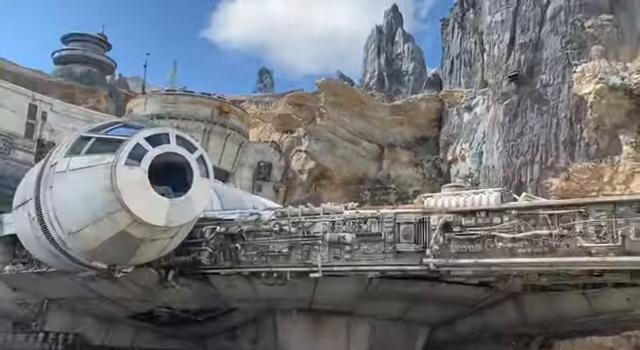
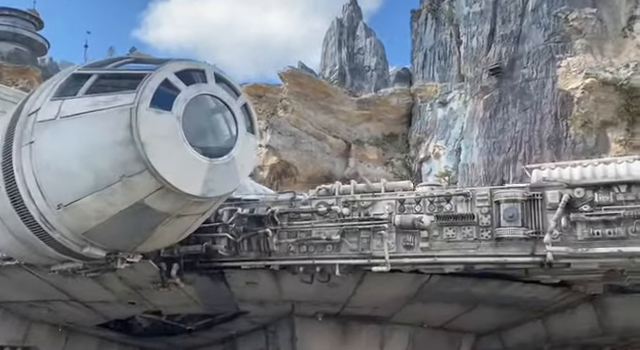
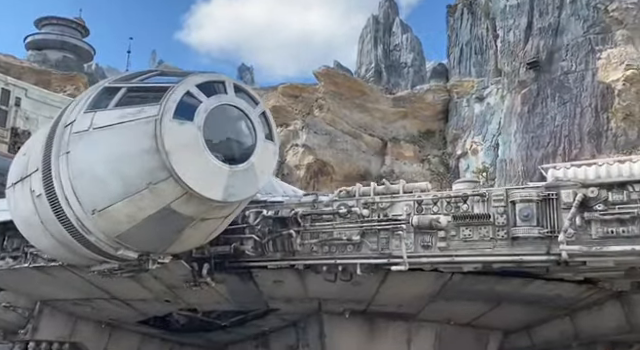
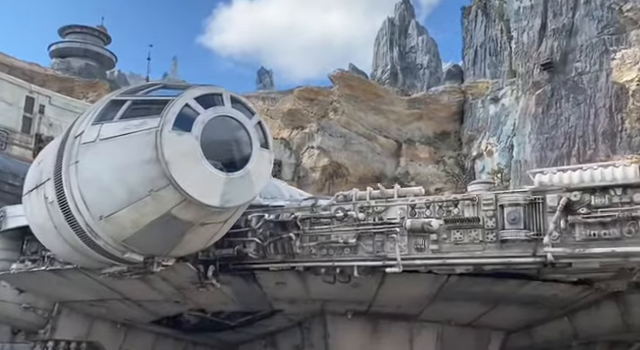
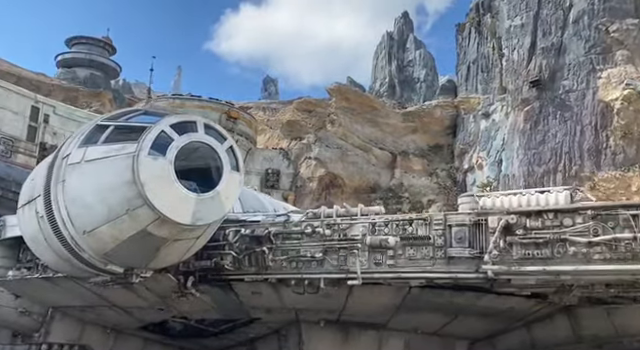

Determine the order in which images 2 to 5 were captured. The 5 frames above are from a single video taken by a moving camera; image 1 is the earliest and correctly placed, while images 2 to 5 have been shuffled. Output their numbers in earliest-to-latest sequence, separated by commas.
5, 4, 3, 2
